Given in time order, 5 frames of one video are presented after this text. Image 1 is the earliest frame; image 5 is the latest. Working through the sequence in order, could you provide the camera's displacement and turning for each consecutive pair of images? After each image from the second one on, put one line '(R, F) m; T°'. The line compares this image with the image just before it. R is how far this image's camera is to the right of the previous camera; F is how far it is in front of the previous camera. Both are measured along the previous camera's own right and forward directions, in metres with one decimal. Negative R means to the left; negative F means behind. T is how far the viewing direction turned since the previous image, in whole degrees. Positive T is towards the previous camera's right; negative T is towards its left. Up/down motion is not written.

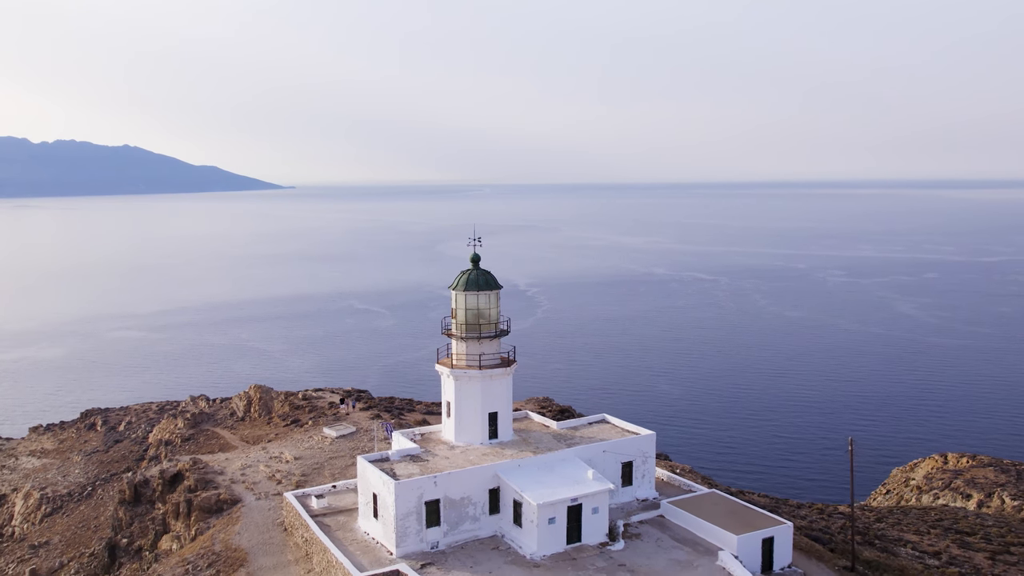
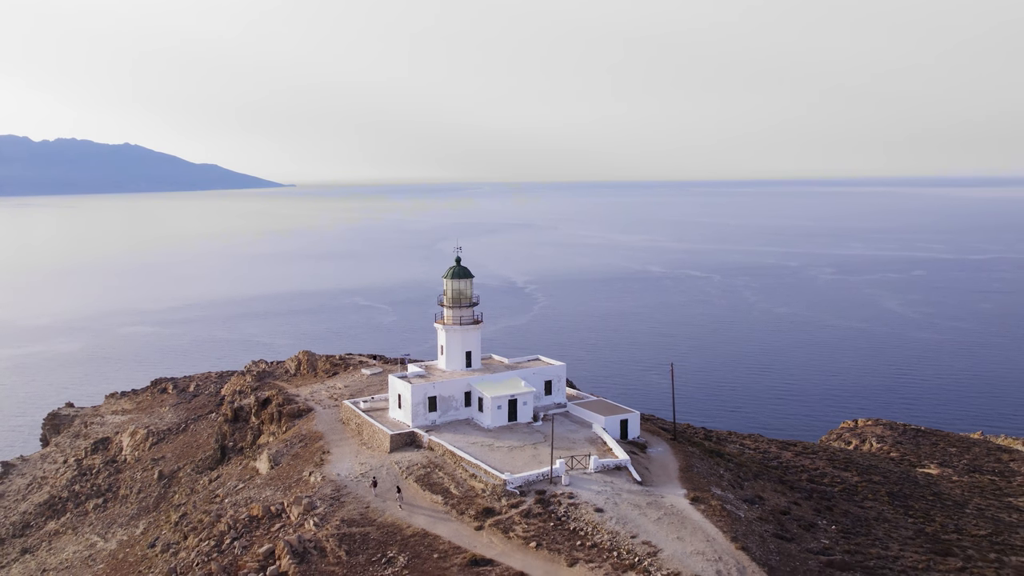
(+0.7, -6.5) m; 0°
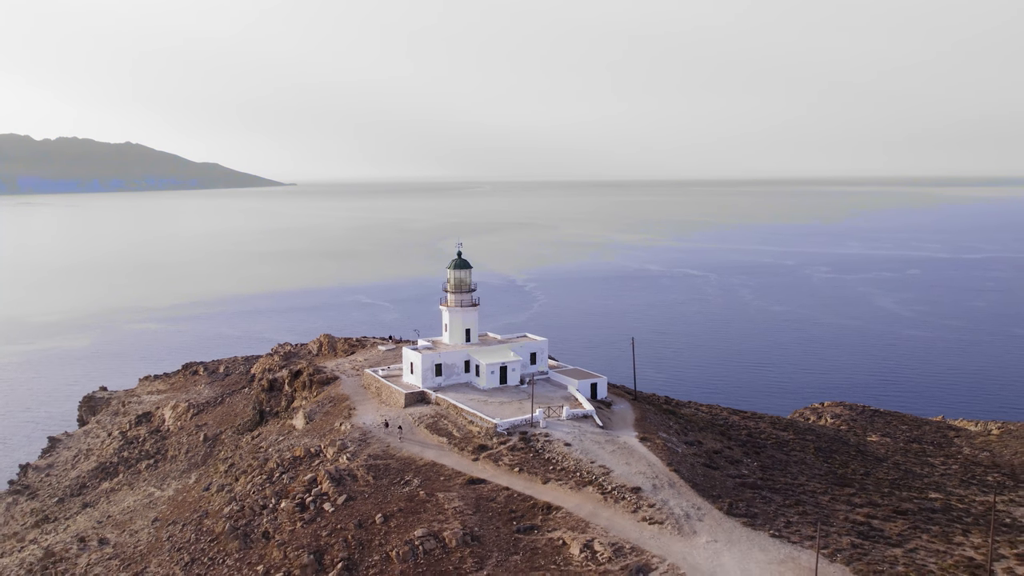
(+0.2, -3.5) m; 0°
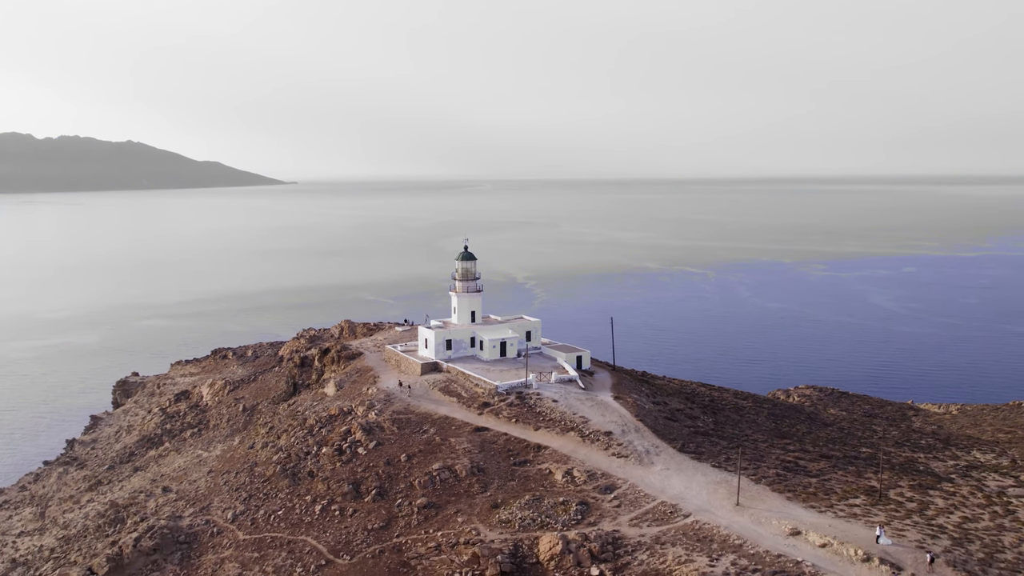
(+0.1, -3.6) m; 0°
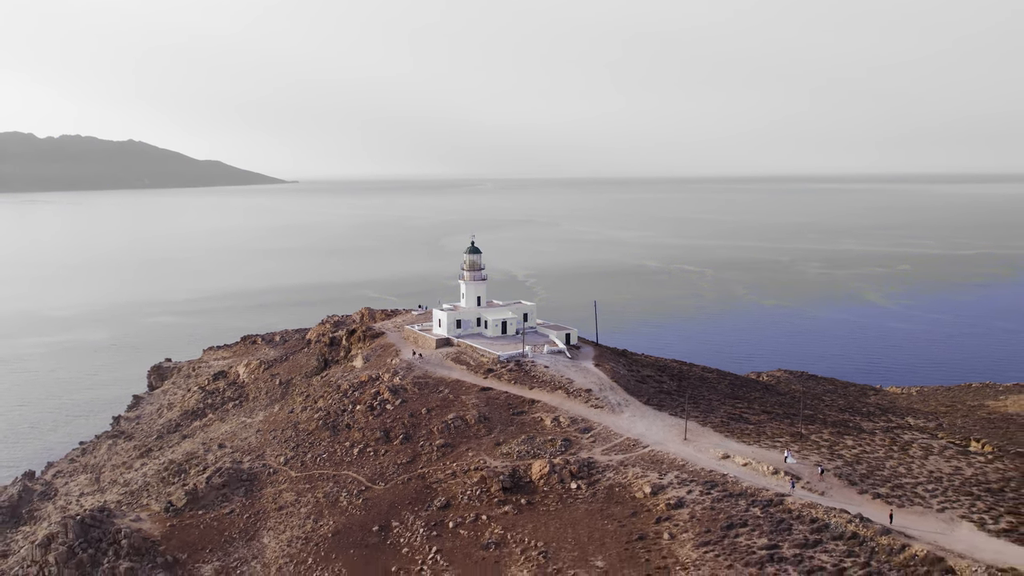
(0.0, -4.3) m; 0°
